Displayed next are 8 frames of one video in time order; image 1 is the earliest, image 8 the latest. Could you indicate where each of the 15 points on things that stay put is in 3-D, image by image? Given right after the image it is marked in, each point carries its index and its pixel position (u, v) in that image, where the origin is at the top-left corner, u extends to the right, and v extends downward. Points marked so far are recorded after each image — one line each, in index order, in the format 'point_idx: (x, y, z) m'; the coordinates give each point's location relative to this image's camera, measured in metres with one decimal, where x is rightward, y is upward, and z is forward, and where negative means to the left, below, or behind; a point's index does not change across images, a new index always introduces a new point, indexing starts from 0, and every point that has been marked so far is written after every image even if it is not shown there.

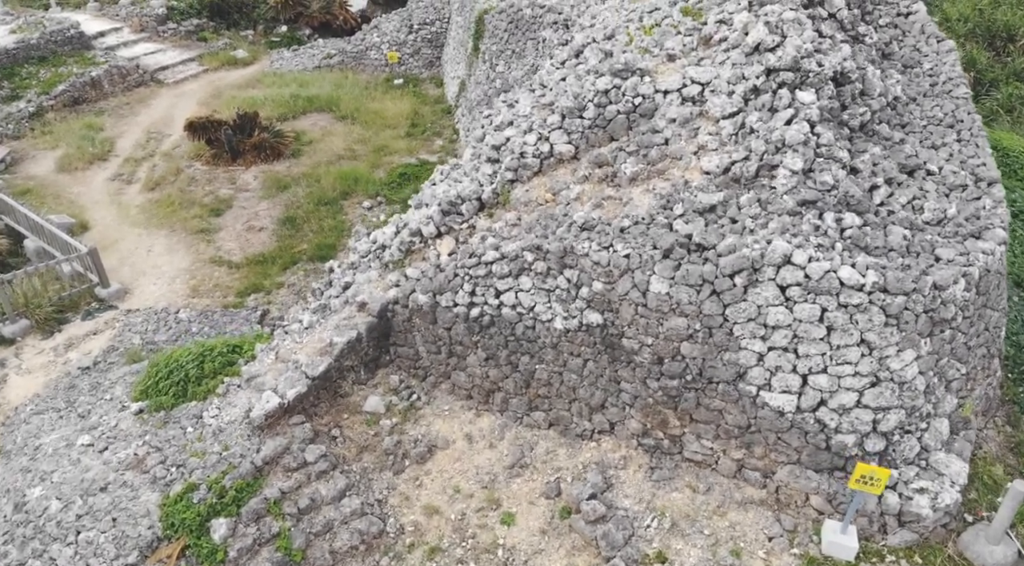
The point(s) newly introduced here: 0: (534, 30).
0: (+0.3, +3.9, +12.0) m
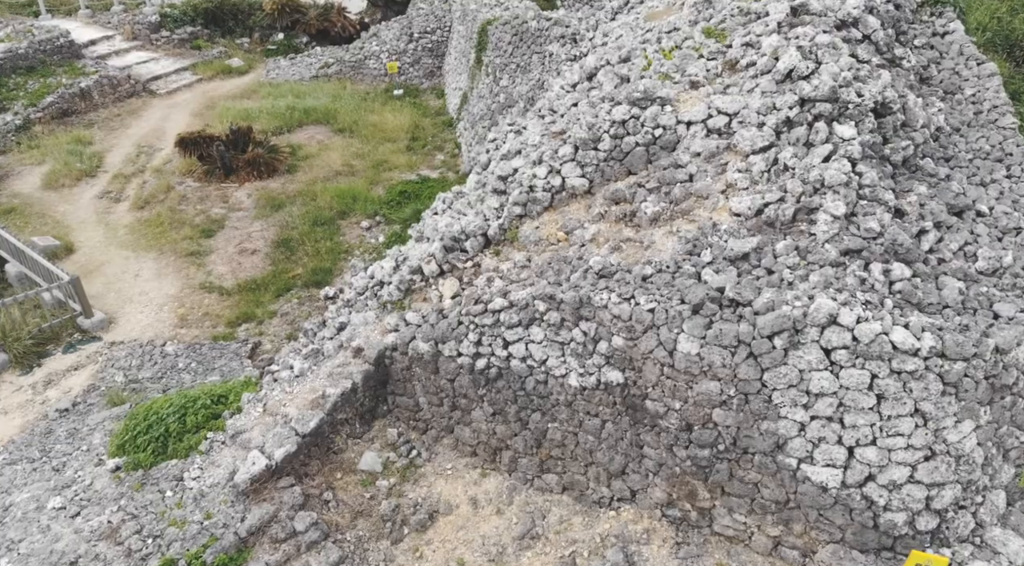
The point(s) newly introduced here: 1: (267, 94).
0: (+0.4, +3.5, +11.4) m
1: (-5.2, +4.0, +16.6) m
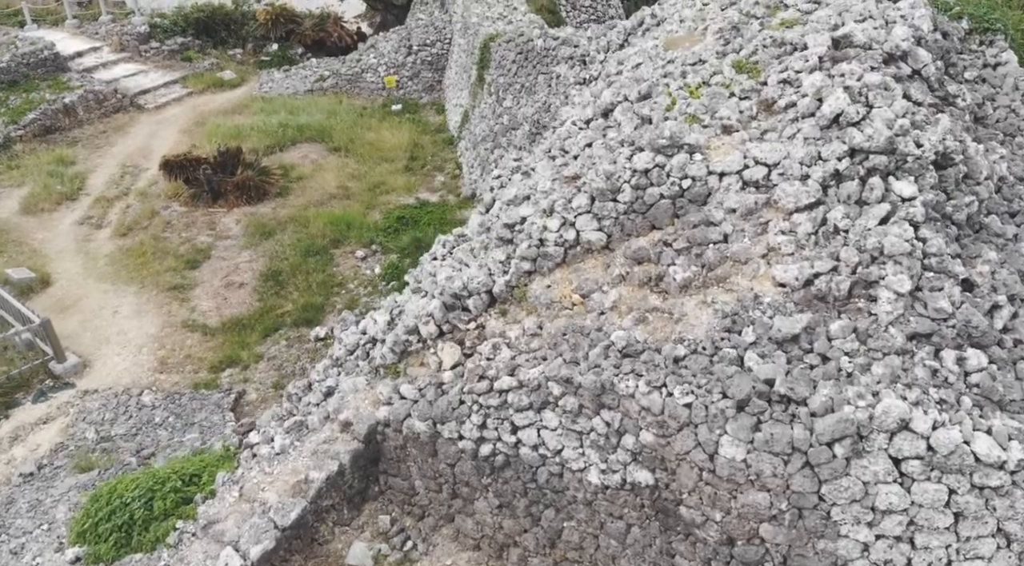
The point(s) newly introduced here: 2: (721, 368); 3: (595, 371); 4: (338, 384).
0: (+0.5, +3.0, +10.8) m
1: (-5.2, +3.5, +15.9) m
2: (+1.1, -0.5, +4.3) m
3: (+0.5, -0.5, +4.6) m
4: (-1.3, -0.8, +6.0) m
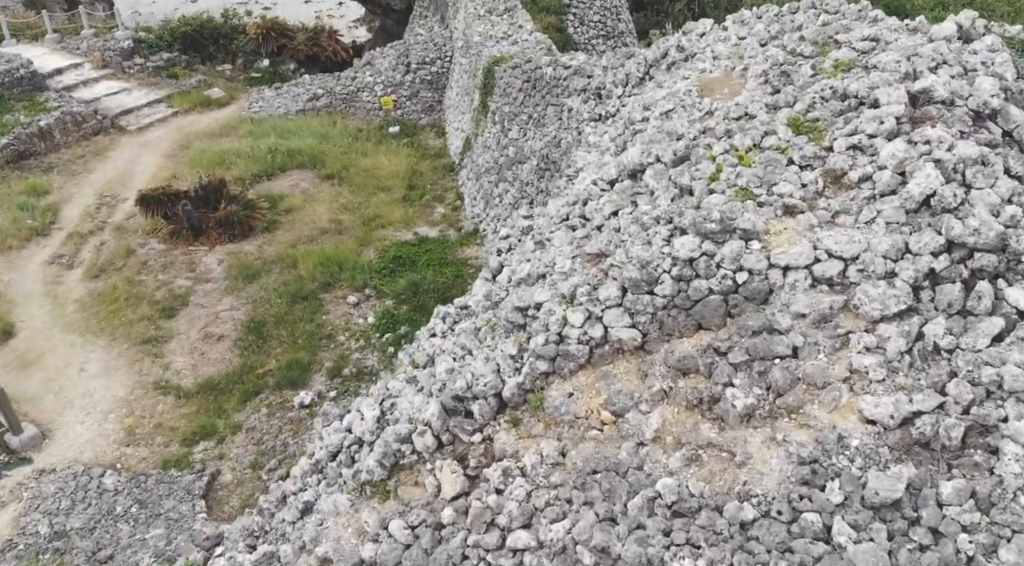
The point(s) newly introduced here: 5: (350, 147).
0: (+0.5, +2.4, +9.8) m
1: (-5.1, +2.9, +15.0) m
2: (+1.2, -1.1, +3.3) m
3: (+0.6, -1.2, +3.6) m
4: (-1.2, -1.4, +5.1) m
5: (-3.0, +2.5, +14.4) m
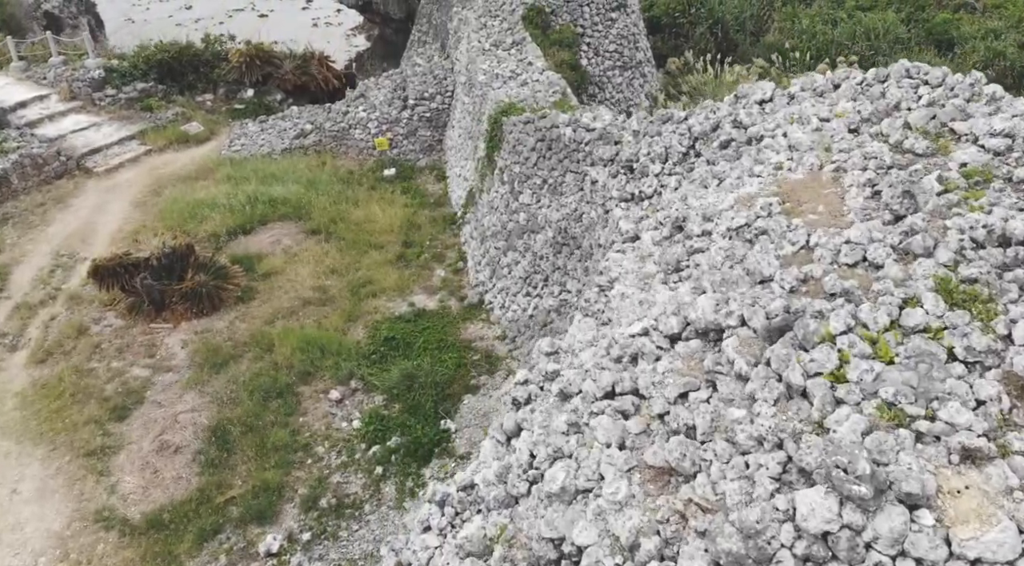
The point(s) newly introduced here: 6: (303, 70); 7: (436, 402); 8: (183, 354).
0: (+0.7, +1.3, +8.3) m
1: (-5.0, +1.8, +13.5) m
2: (+1.4, -2.1, +1.8) m
3: (+0.7, -2.2, +2.1) m
4: (-1.1, -2.5, +3.6) m
5: (-2.9, +1.5, +12.9) m
6: (-4.5, +4.6, +16.9) m
7: (-0.8, -1.3, +8.2) m
8: (-3.9, -0.9, +9.4) m
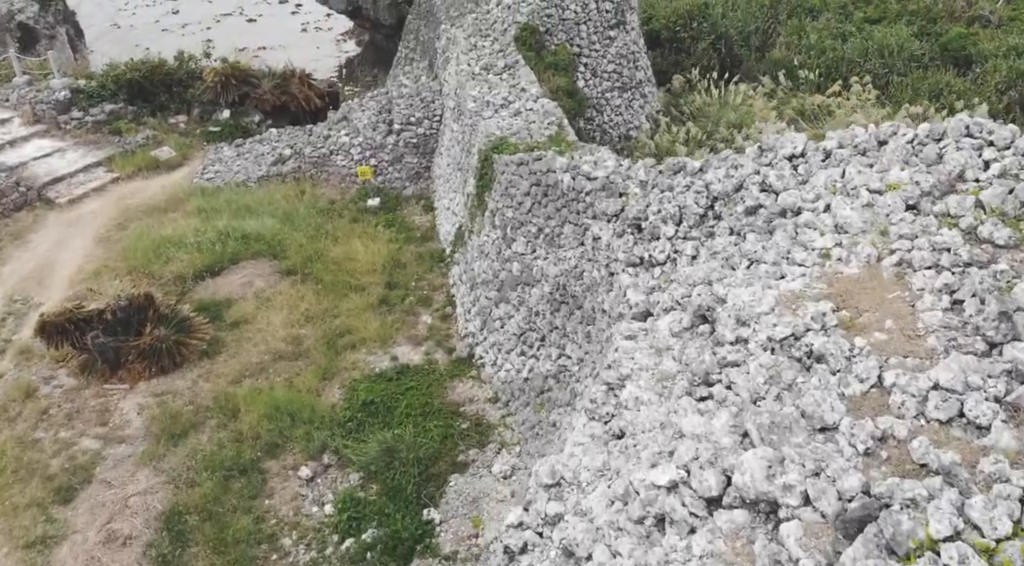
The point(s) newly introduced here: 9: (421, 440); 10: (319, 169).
0: (+0.6, +0.7, +7.4) m
1: (-5.1, +1.2, +12.6) m
2: (+1.3, -2.8, +0.9) m
3: (+0.7, -2.8, +1.2) m
4: (-1.1, -3.1, +2.7) m
5: (-3.0, +0.8, +12.0) m
6: (-4.7, +4.0, +15.9) m
7: (-0.9, -1.9, +7.3) m
8: (-4.0, -1.5, +8.4) m
9: (-0.9, -1.6, +7.8) m
10: (-3.4, +2.0, +13.7) m
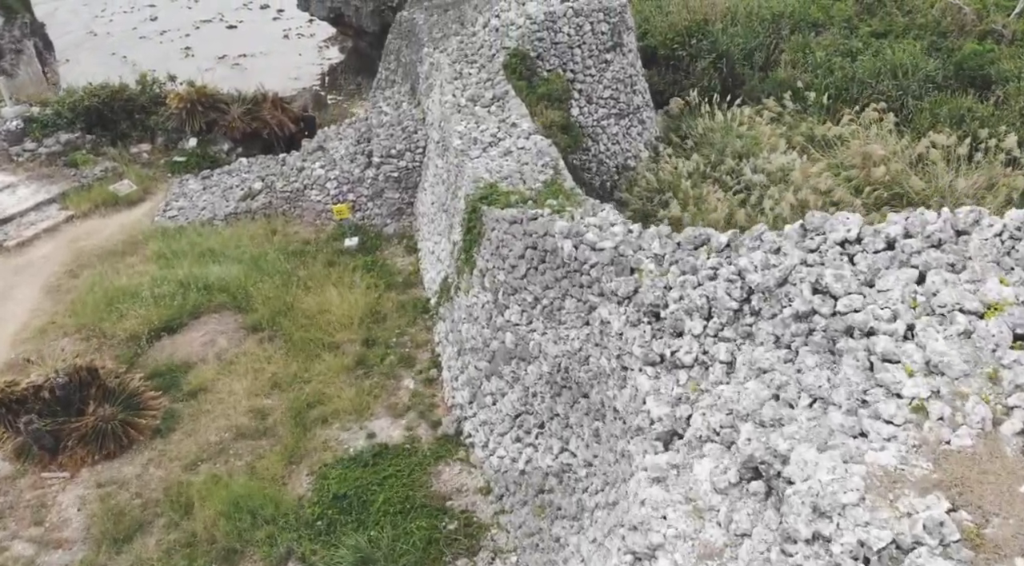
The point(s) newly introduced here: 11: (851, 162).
0: (+0.5, 0.0, +6.4) m
1: (-5.2, +0.4, +11.5) m
2: (+1.4, -3.4, -0.1) m
3: (+0.8, -3.5, +0.2) m
4: (-1.1, -3.8, +1.6) m
5: (-3.1, +0.1, +10.9) m
6: (-4.9, +3.2, +14.8) m
7: (-0.9, -2.6, +6.3) m
8: (-4.1, -2.2, +7.3) m
9: (-1.0, -2.3, +6.8) m
10: (-3.6, +1.3, +12.7) m
11: (+5.1, +1.8, +11.7) m
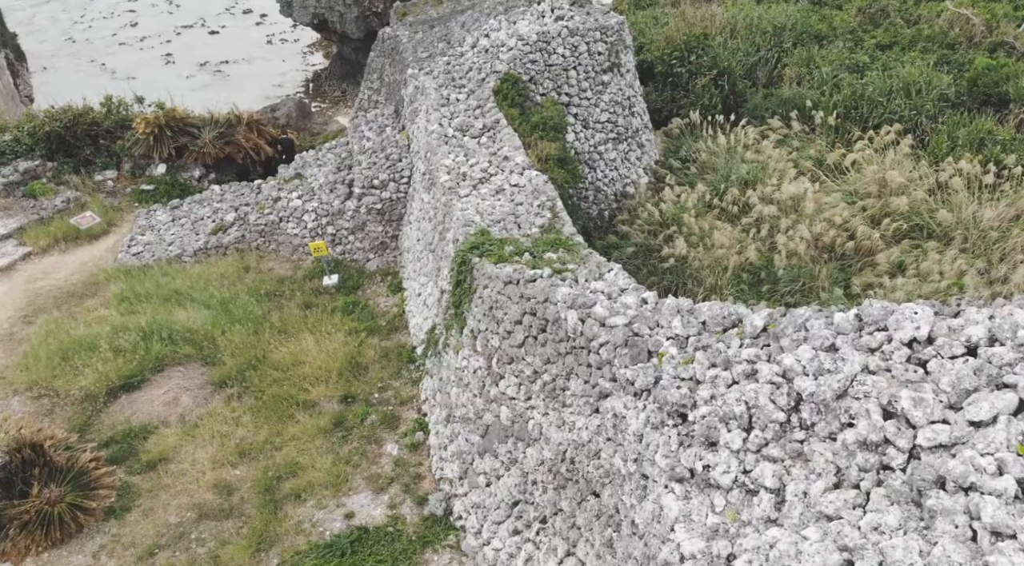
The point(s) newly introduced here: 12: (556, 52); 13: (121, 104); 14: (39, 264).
0: (+0.5, -0.5, +5.6) m
1: (-5.3, -0.2, +10.5) m
2: (+1.5, -4.0, -0.9) m
3: (+0.9, -4.0, -0.6) m
4: (-1.0, -4.4, +0.8) m
5: (-3.2, -0.5, +10.1) m
6: (-5.1, +2.6, +13.9) m
7: (-0.9, -3.2, +5.4) m
8: (-4.1, -2.8, +6.4) m
9: (-1.0, -2.9, +5.9) m
10: (-3.7, +0.7, +11.8) m
11: (+5.0, +1.3, +10.9) m
12: (+0.6, +3.3, +11.0) m
13: (-7.1, +3.3, +14.3) m
14: (-7.0, +0.3, +11.6) m
